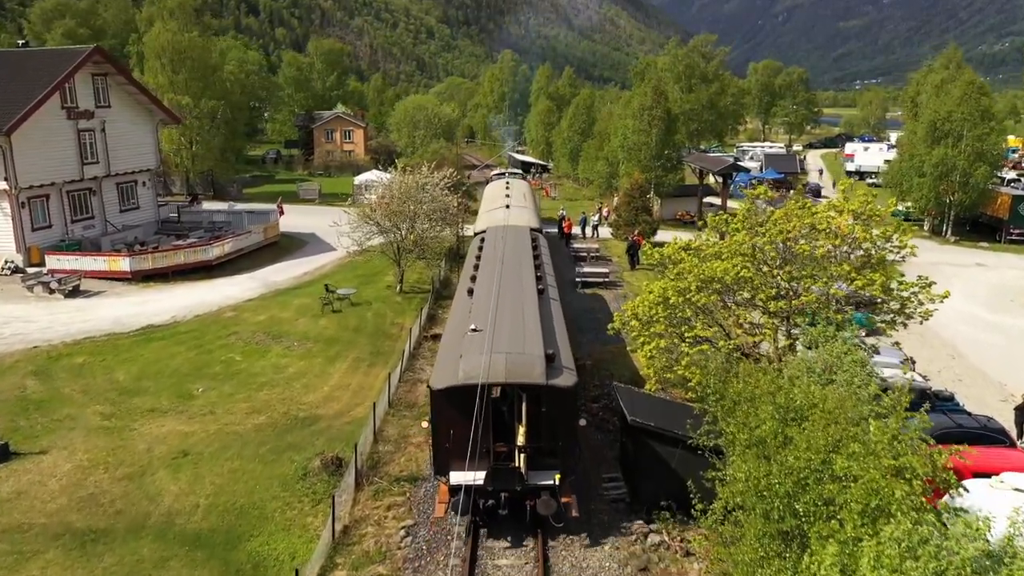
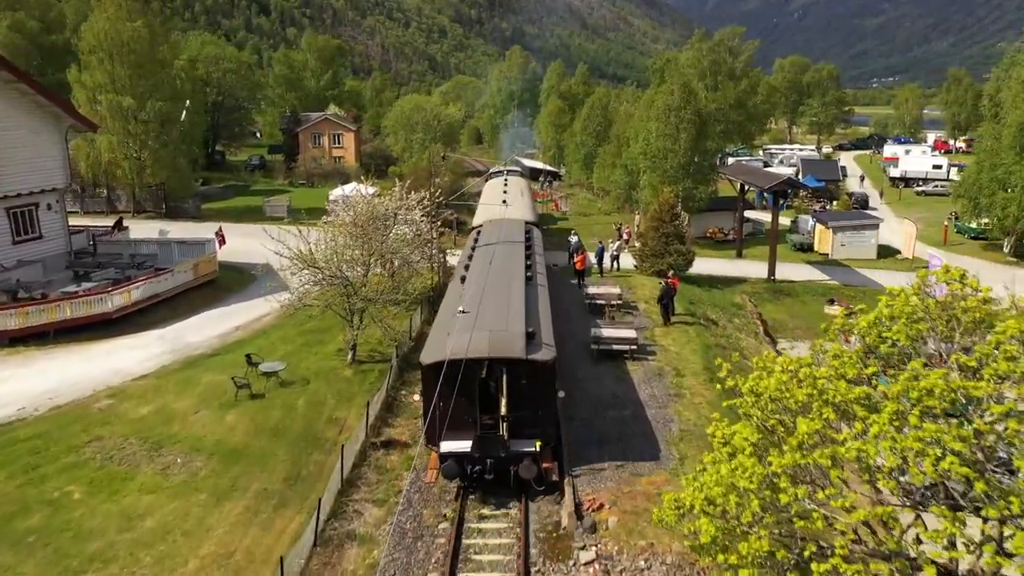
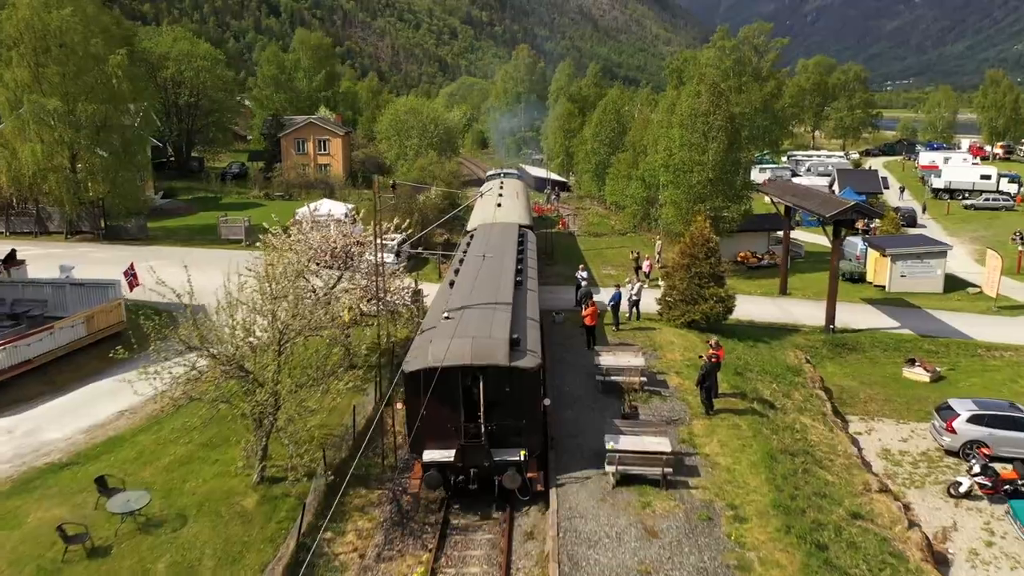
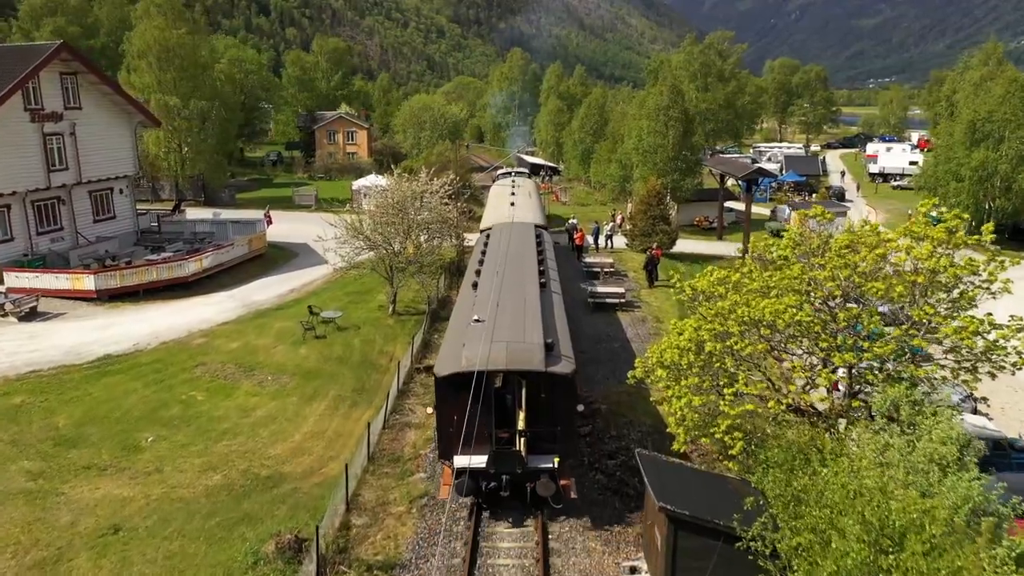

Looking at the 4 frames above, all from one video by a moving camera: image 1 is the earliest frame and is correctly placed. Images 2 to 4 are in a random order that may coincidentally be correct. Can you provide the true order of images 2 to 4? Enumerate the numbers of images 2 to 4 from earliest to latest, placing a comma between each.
4, 2, 3
